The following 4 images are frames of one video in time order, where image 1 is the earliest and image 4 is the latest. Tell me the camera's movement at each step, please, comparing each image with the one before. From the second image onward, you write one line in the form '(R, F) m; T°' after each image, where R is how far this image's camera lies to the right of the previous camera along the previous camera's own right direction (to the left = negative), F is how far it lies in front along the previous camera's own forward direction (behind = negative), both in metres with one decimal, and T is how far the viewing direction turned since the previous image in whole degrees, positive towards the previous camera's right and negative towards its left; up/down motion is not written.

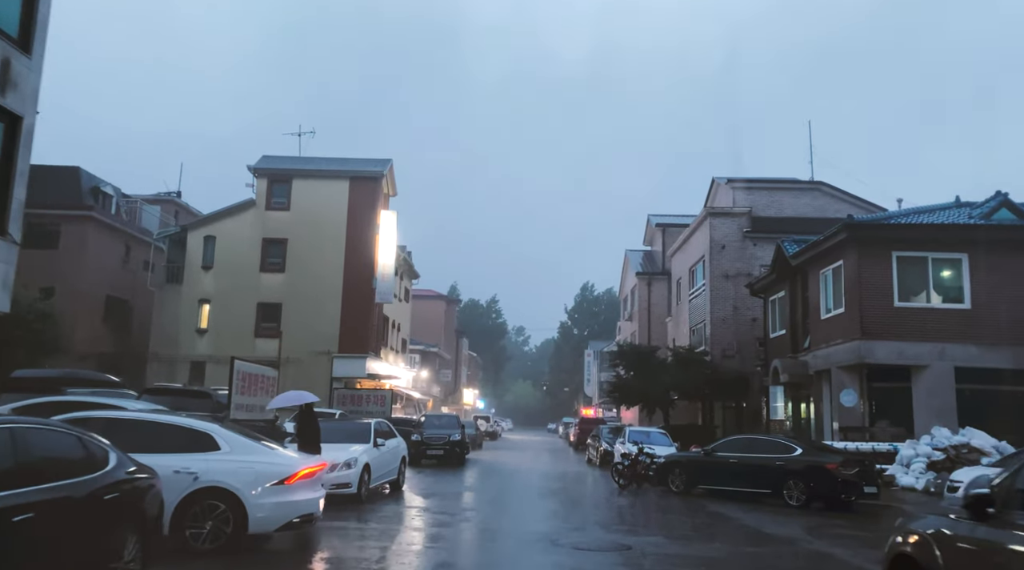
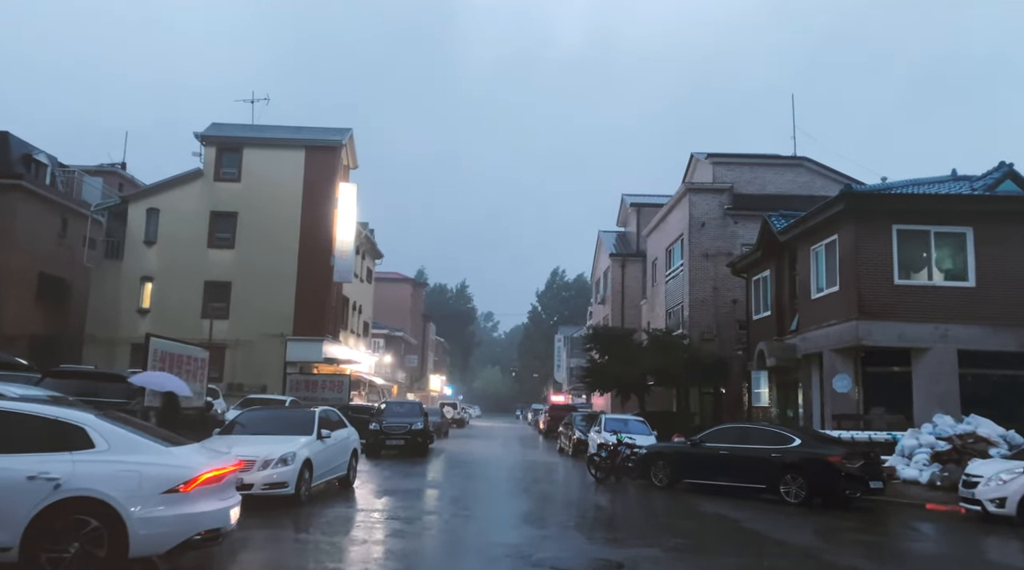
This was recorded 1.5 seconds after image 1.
(+0.1, +2.0) m; +2°
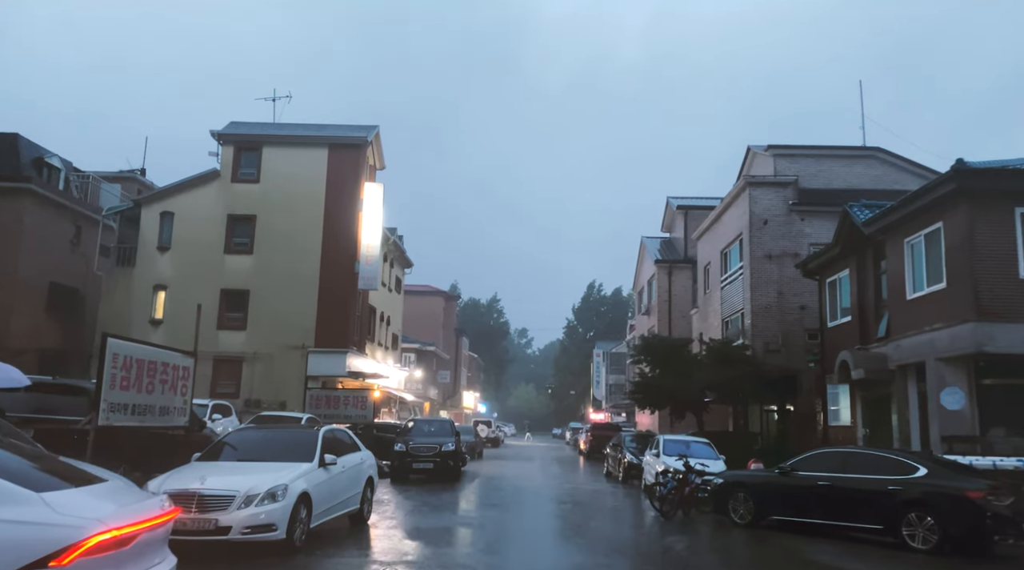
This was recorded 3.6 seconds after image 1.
(-0.2, +2.8) m; -2°
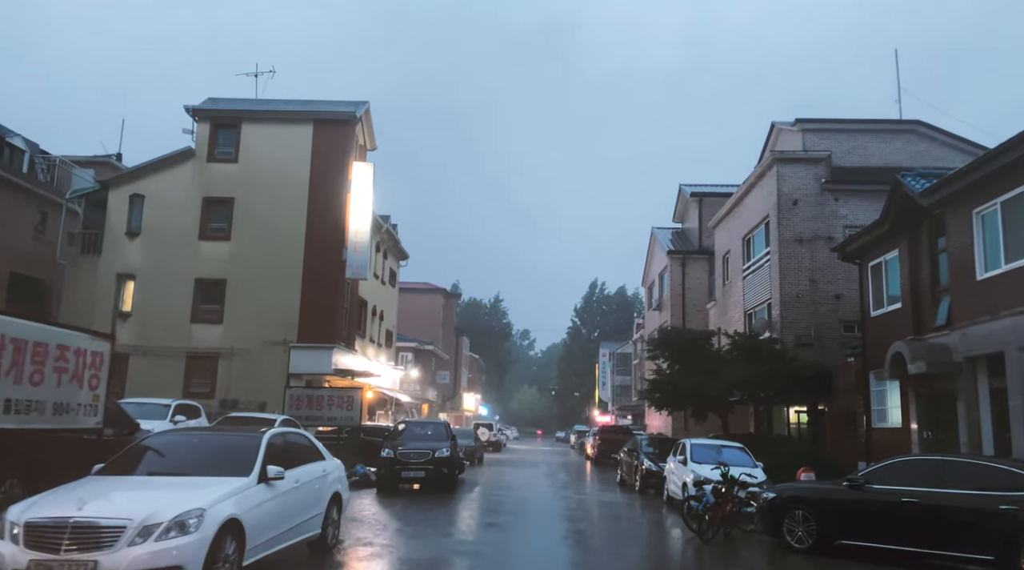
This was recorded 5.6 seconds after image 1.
(0.0, +2.7) m; 0°
